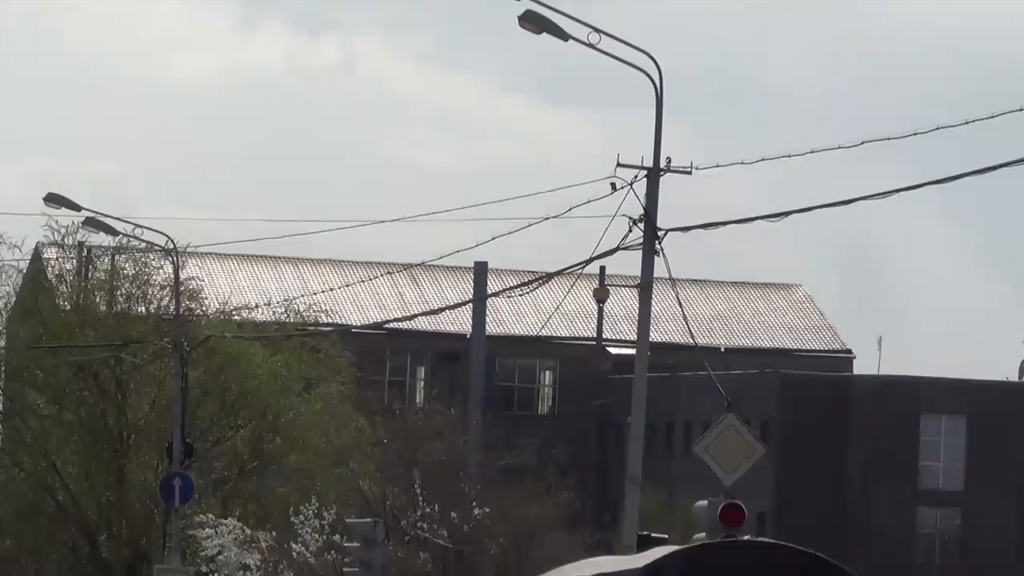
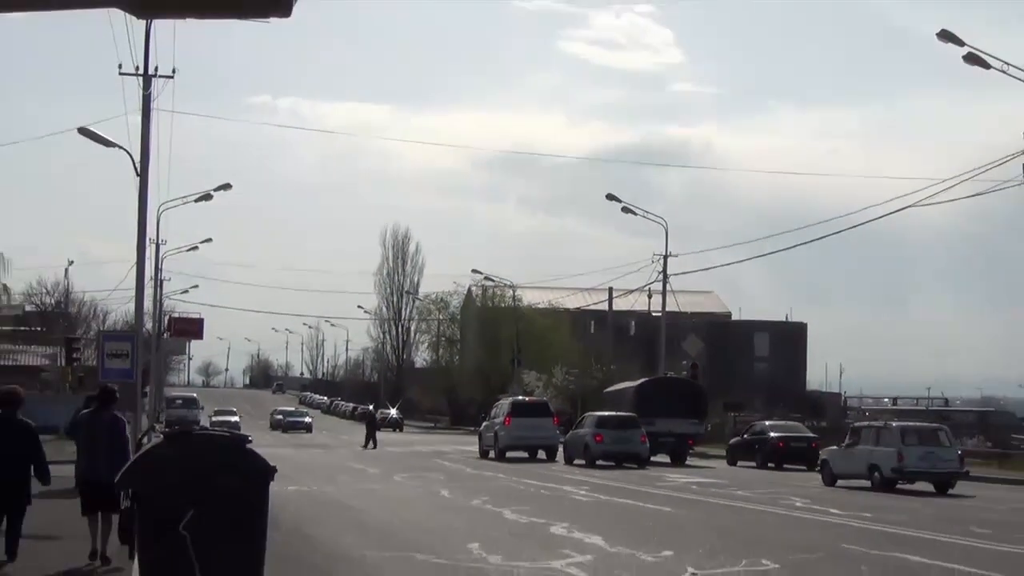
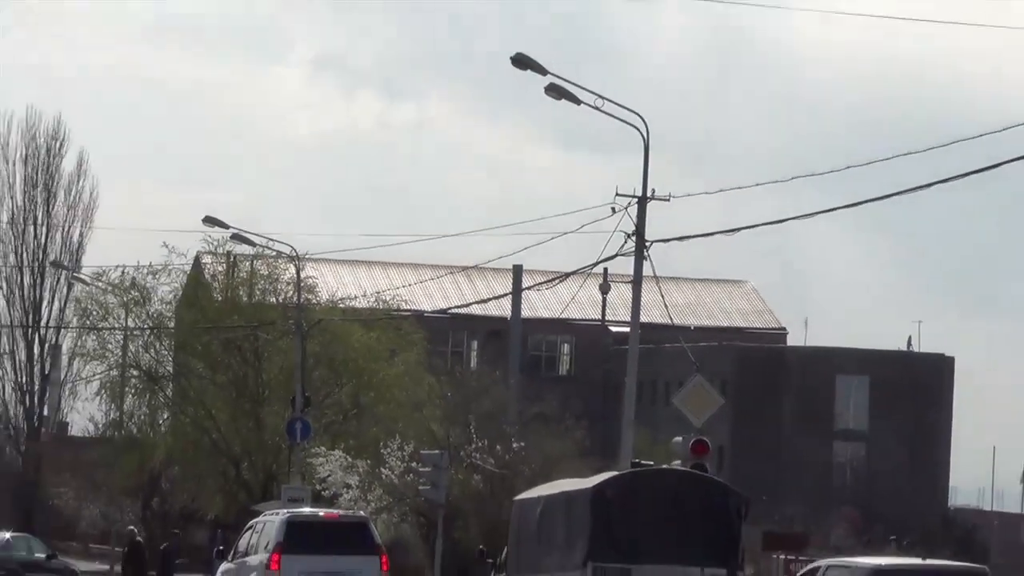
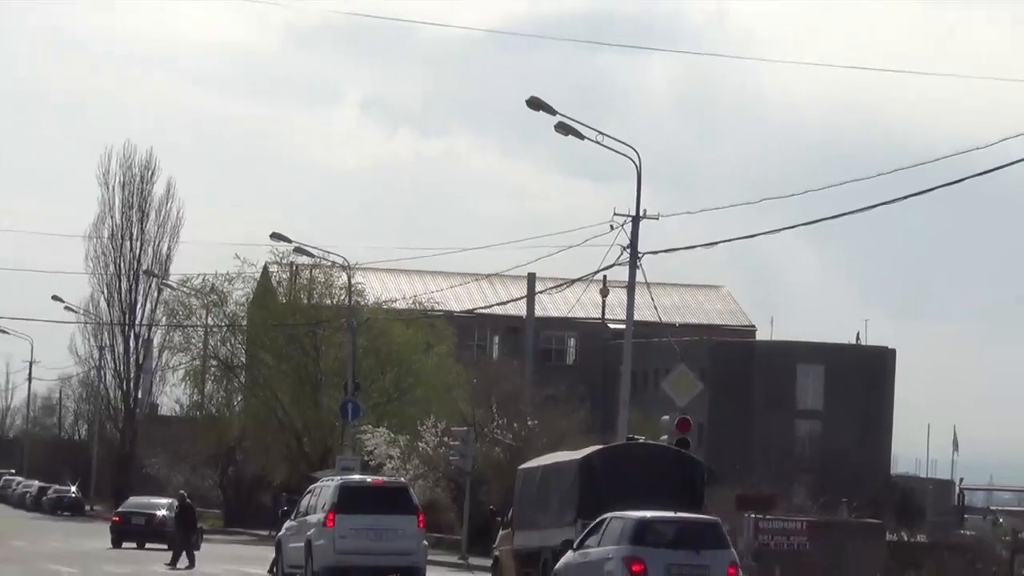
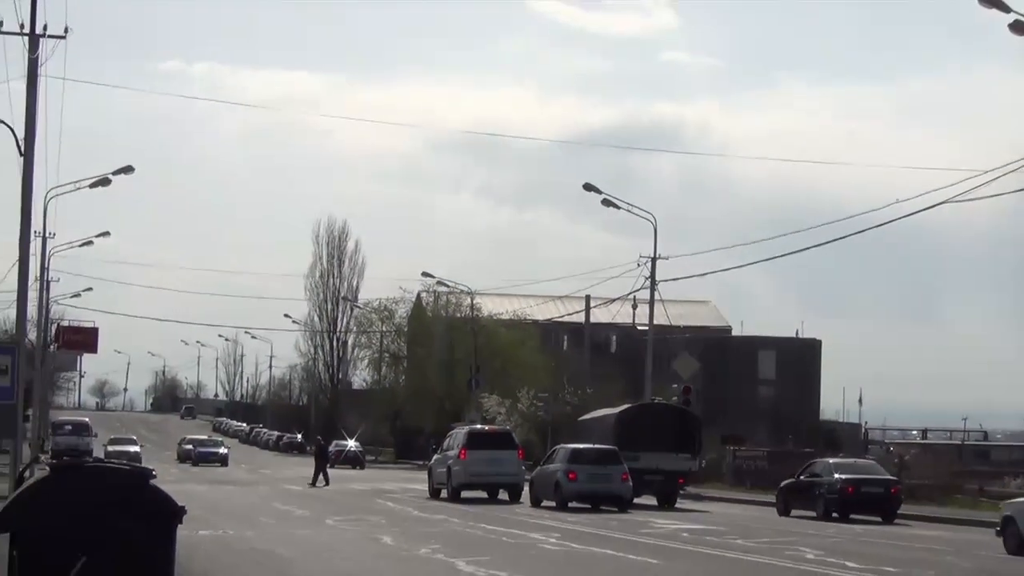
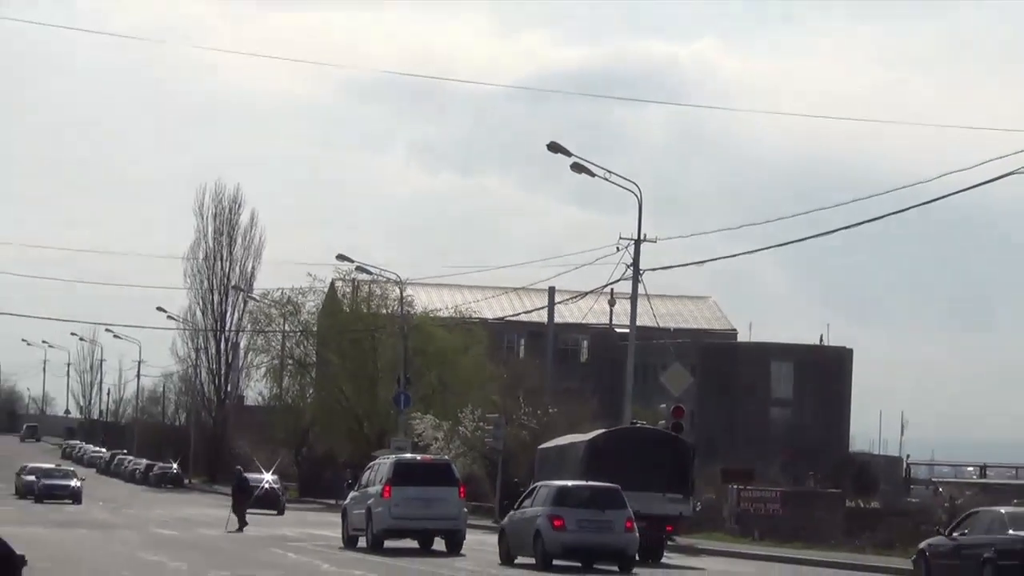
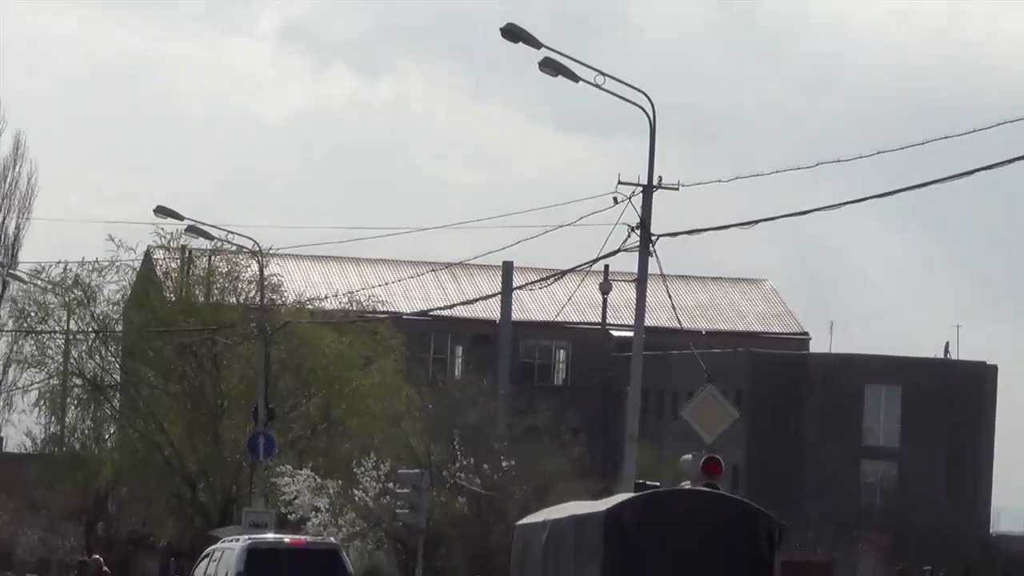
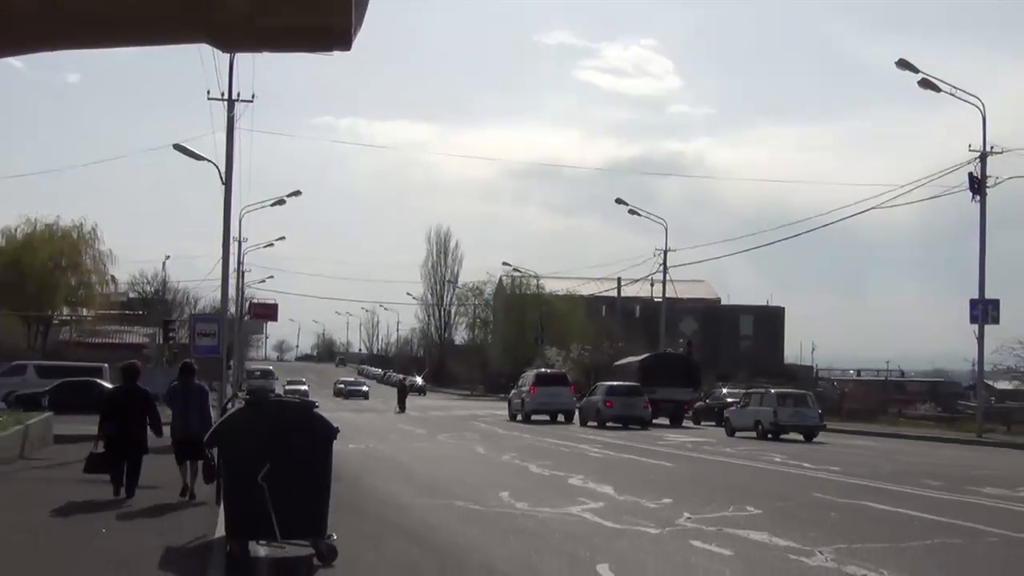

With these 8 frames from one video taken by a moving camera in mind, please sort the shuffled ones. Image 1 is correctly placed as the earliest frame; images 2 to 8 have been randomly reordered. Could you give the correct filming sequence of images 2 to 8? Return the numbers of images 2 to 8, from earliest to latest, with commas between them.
7, 3, 4, 6, 5, 2, 8
